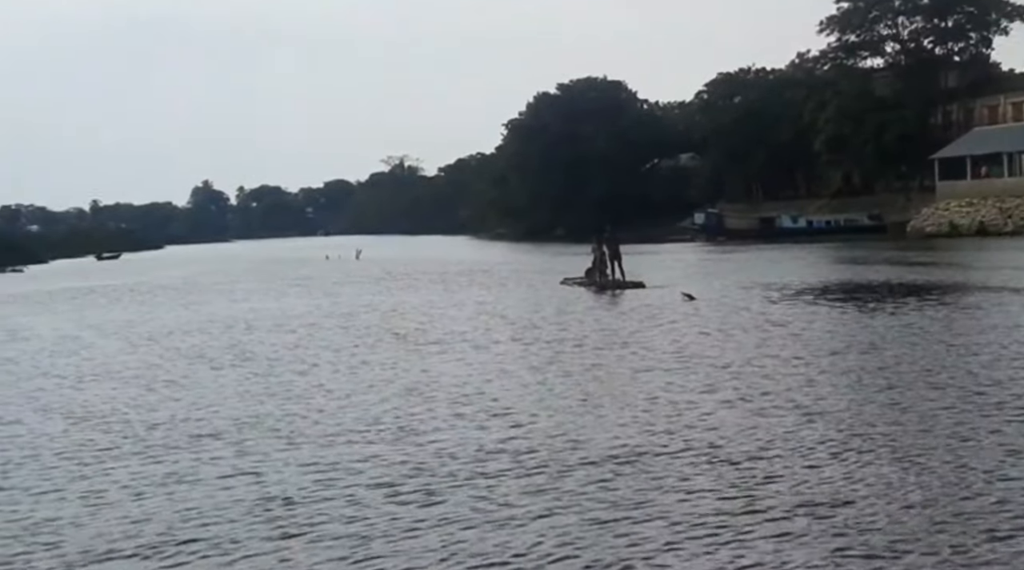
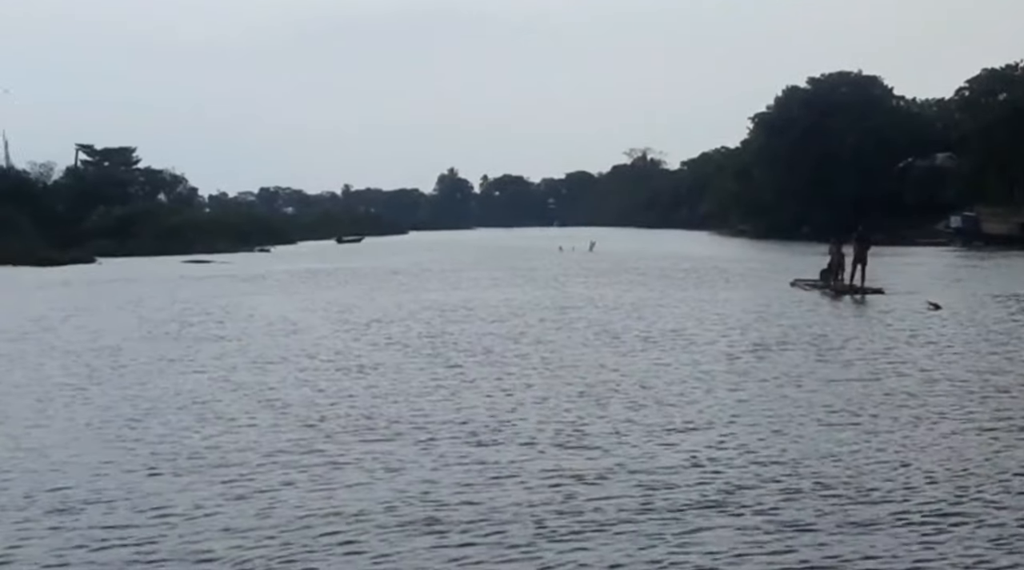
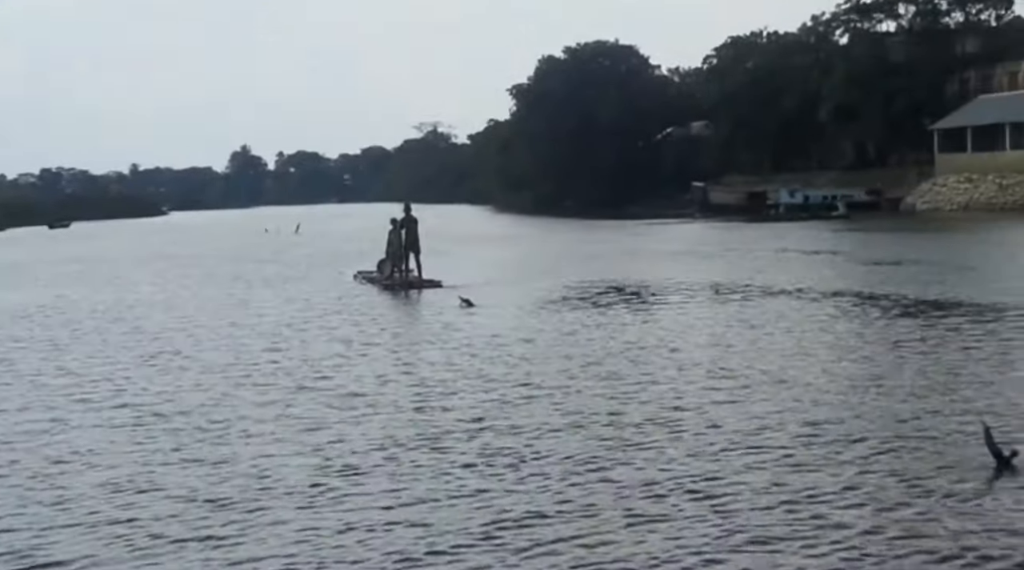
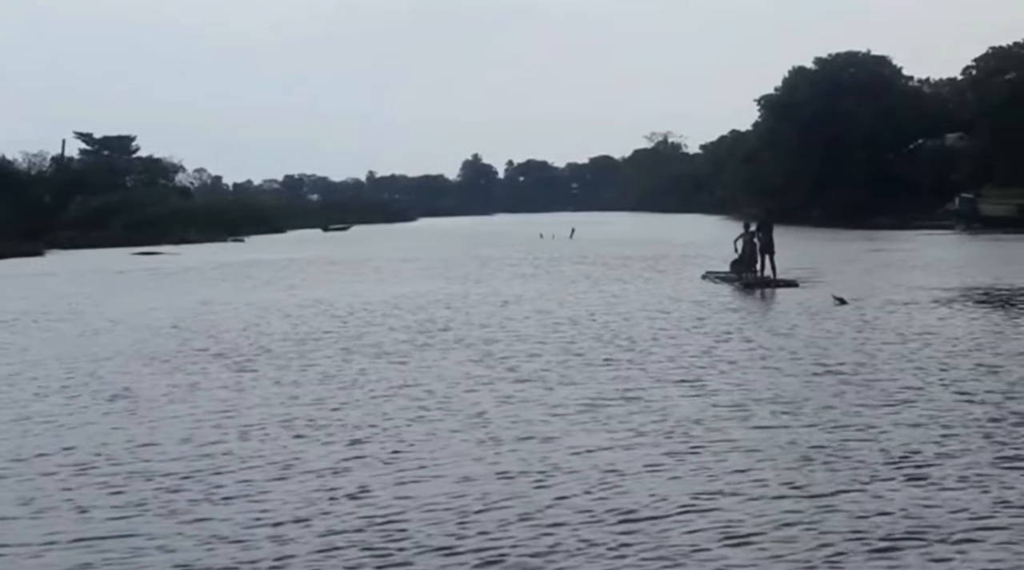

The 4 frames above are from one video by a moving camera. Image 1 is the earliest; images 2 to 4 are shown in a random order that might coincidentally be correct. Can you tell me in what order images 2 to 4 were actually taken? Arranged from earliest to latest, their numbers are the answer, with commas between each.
2, 4, 3
